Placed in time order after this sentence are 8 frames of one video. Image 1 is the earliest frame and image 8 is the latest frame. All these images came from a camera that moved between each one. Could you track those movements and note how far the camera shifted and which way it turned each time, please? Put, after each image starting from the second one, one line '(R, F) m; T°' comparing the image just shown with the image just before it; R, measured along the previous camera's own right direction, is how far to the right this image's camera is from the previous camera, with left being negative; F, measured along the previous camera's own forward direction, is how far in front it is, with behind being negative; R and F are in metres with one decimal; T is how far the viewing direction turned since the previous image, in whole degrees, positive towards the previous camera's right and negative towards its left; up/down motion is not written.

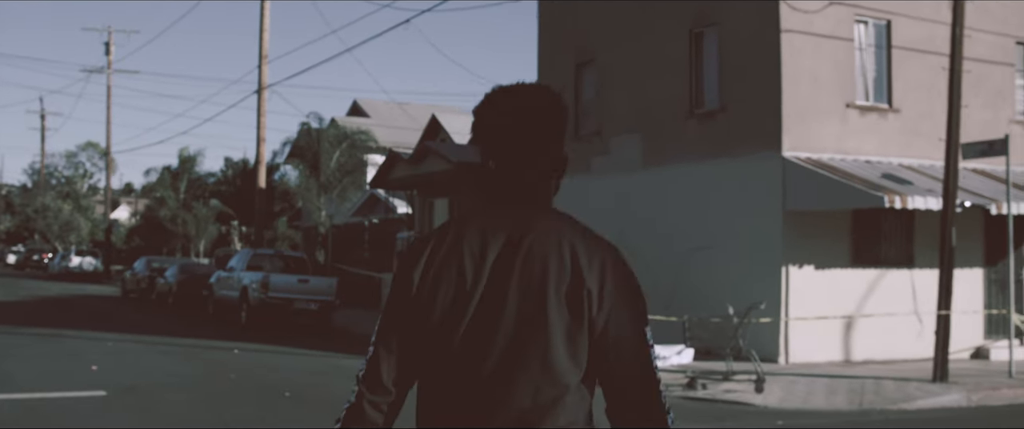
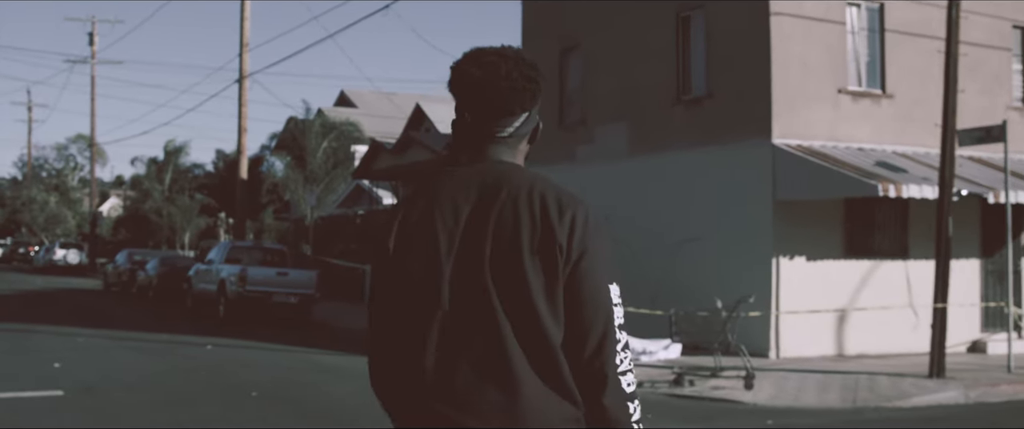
(+0.2, +0.6) m; 0°
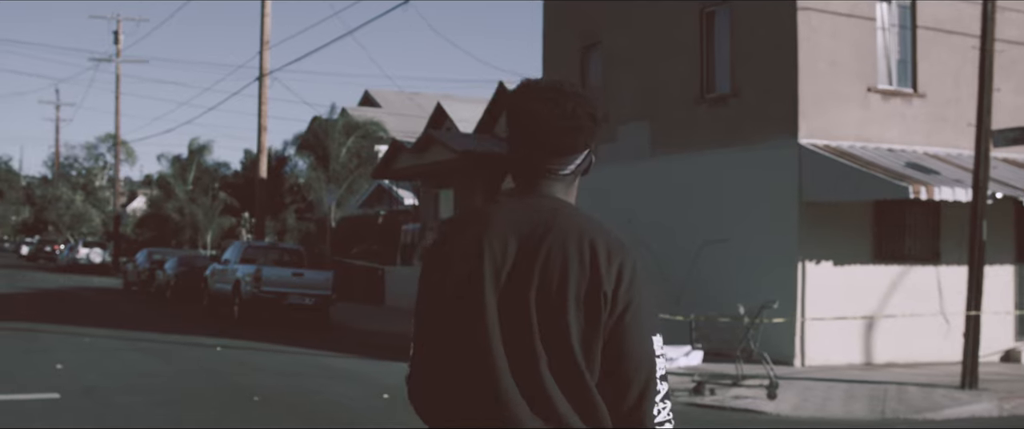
(+0.1, +0.4) m; -1°
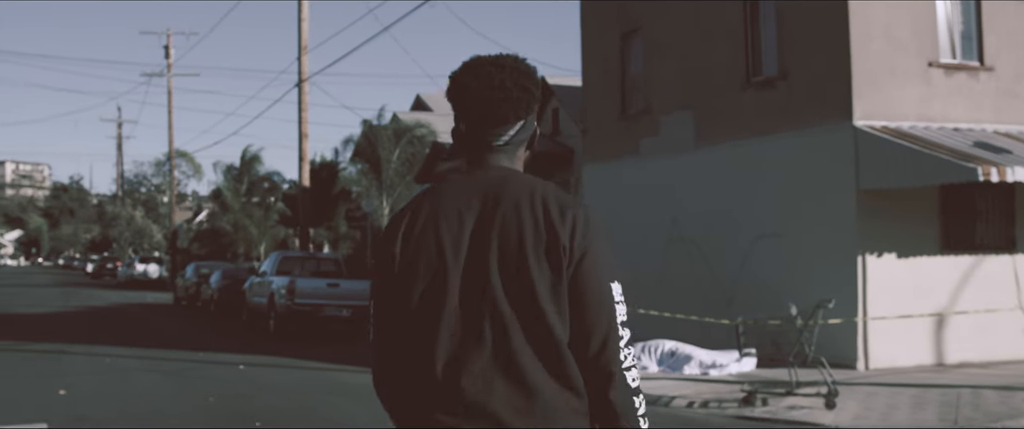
(+0.4, +1.0) m; -3°
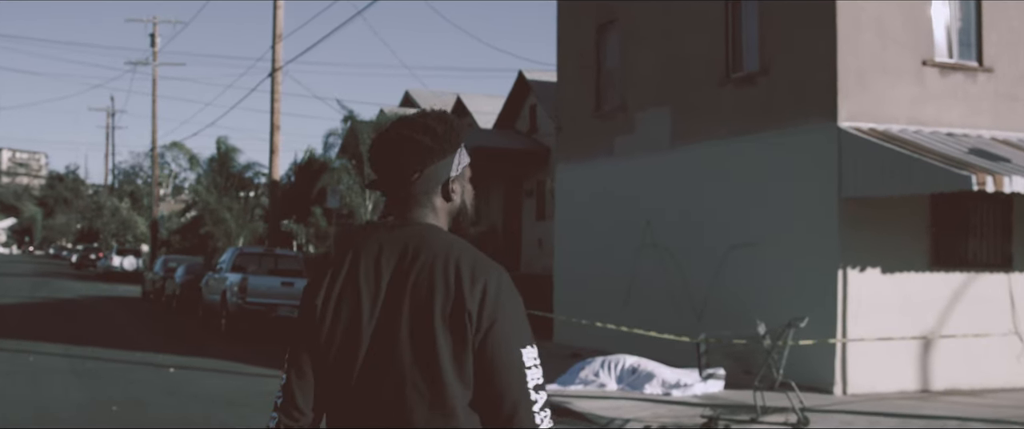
(+0.6, +1.2) m; 0°
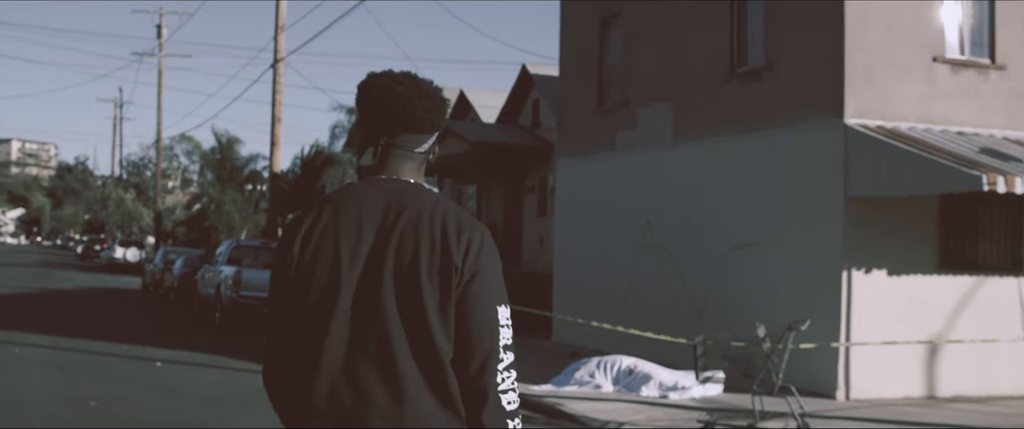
(+0.2, +0.3) m; 0°
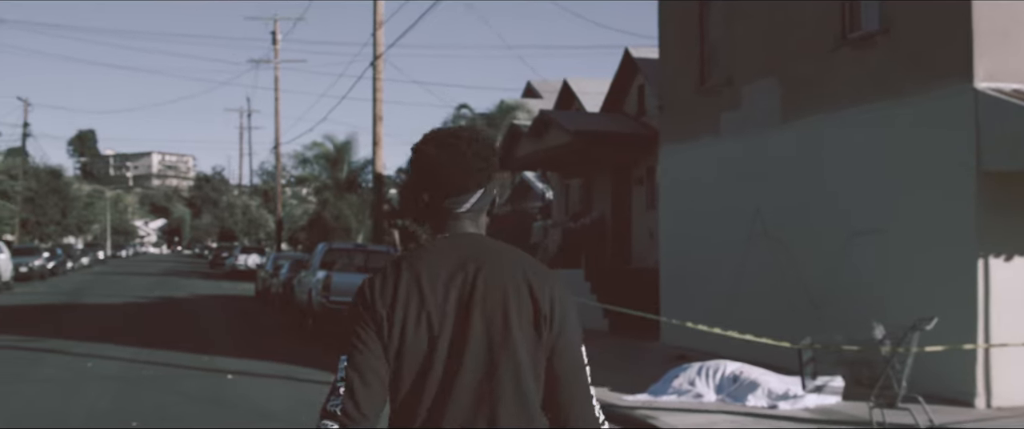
(+0.5, +1.2) m; -7°
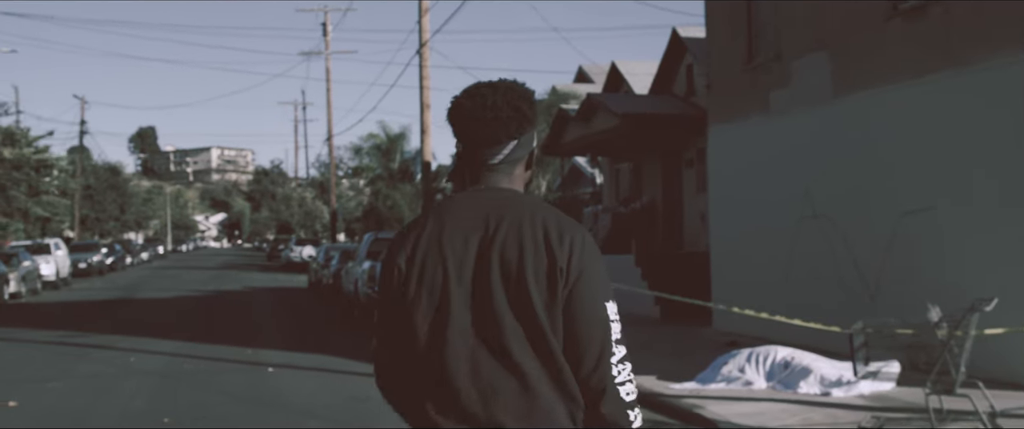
(+0.2, +0.3) m; -3°
